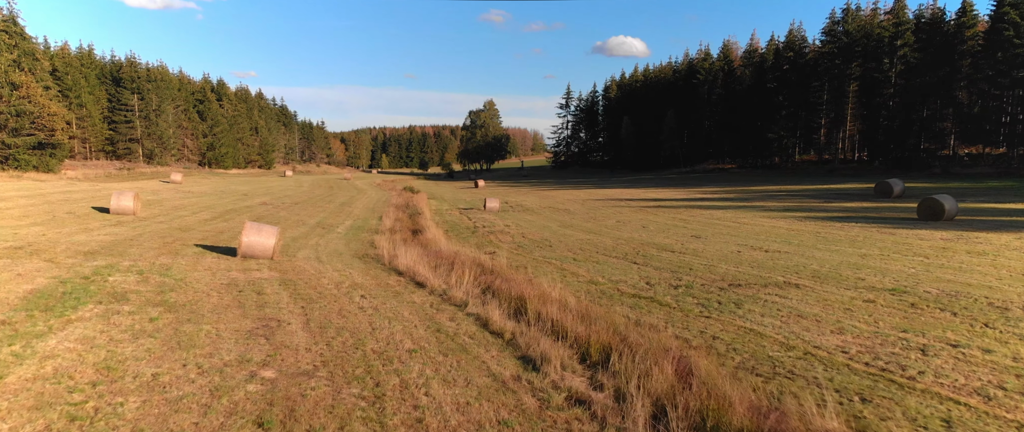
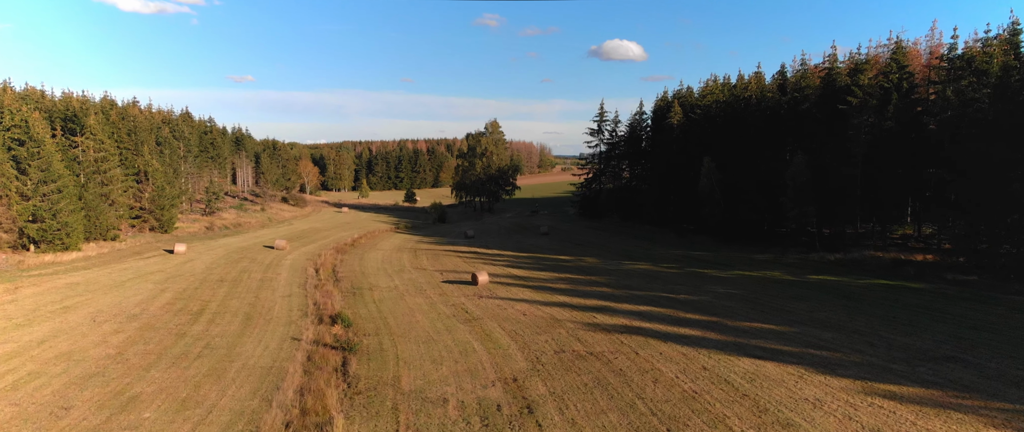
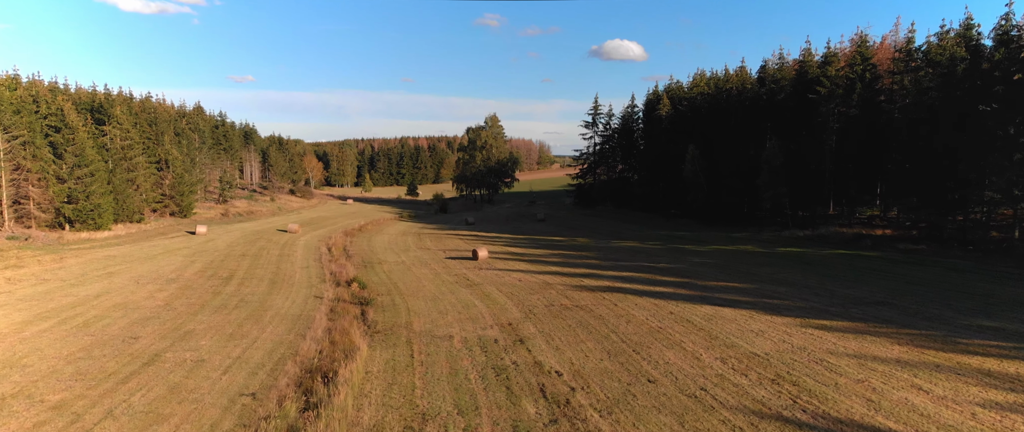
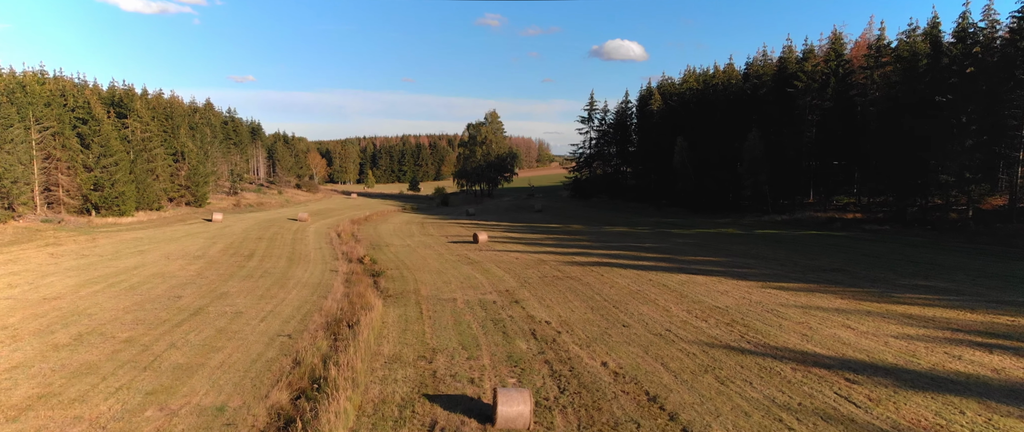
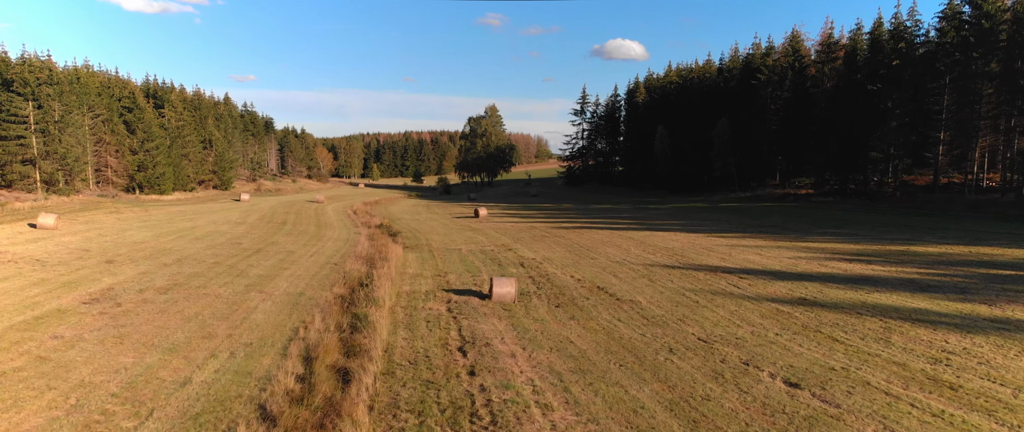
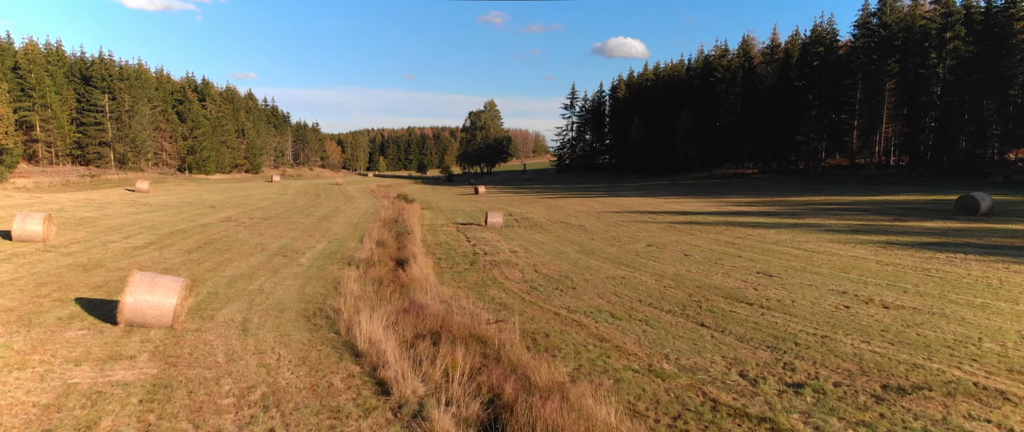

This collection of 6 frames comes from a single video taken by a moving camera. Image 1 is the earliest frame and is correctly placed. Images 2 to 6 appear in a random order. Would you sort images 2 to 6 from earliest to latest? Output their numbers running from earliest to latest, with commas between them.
6, 5, 4, 3, 2
